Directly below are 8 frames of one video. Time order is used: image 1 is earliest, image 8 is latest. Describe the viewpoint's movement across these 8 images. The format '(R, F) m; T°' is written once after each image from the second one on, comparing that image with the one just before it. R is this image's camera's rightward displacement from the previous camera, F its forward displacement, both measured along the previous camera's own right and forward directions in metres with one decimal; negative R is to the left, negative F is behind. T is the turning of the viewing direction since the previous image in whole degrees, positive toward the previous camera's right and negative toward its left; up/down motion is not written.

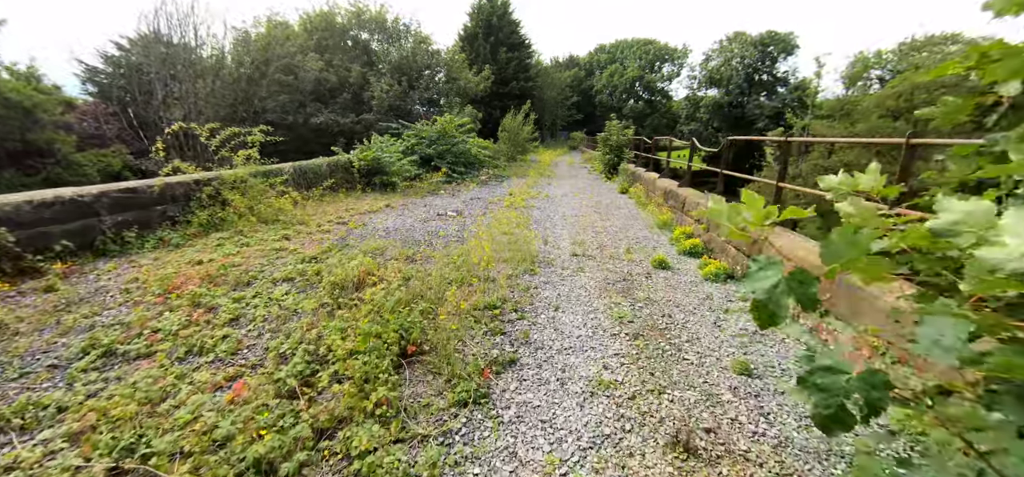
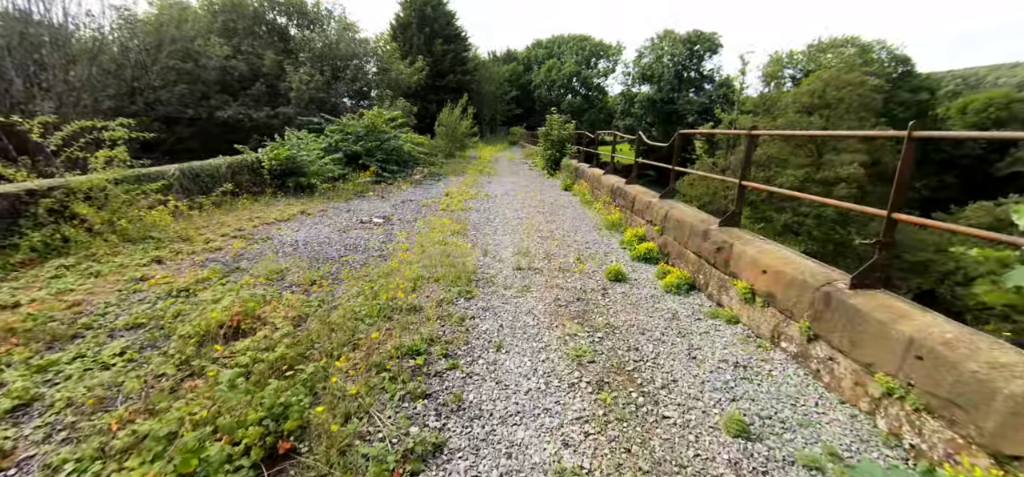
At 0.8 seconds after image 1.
(+0.1, +0.7) m; +7°
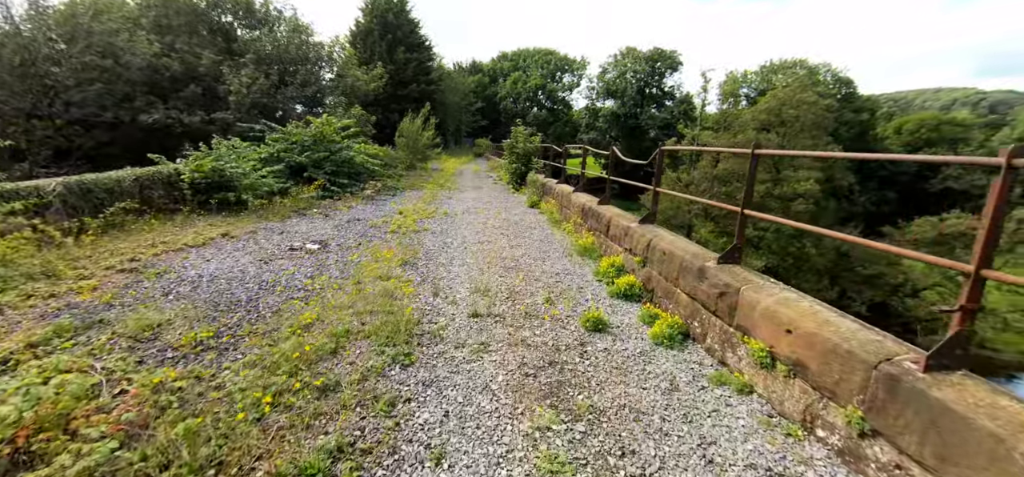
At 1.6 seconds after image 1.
(+0.1, +0.7) m; +5°
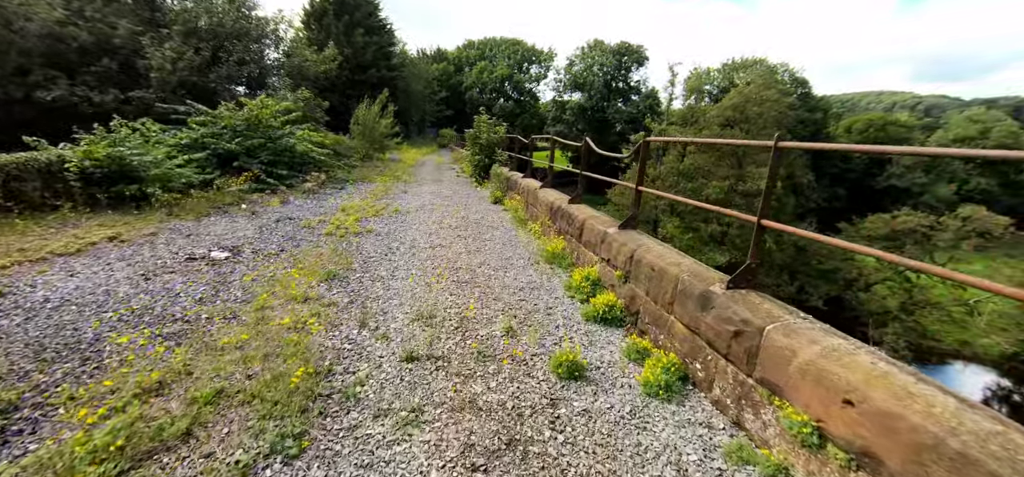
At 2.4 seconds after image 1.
(+0.1, +0.7) m; +4°
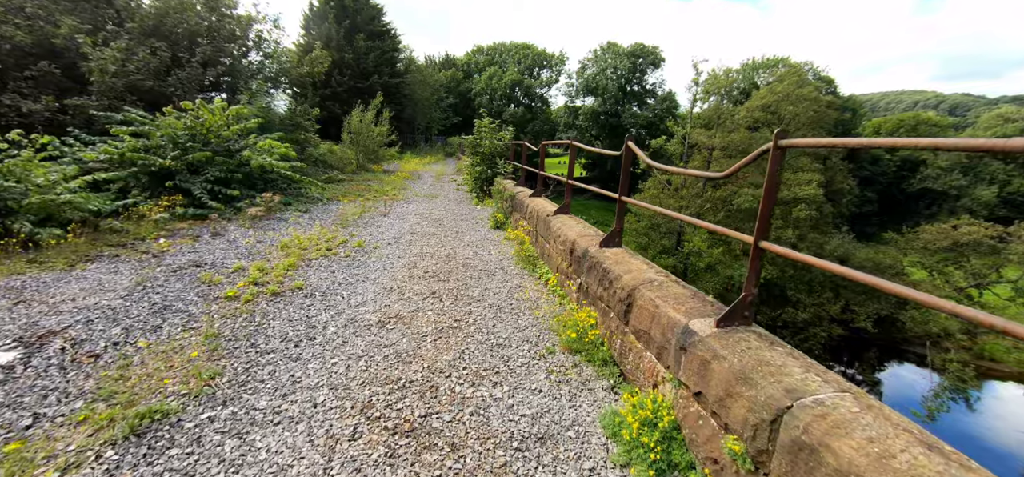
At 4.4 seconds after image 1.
(+0.1, +1.7) m; -2°
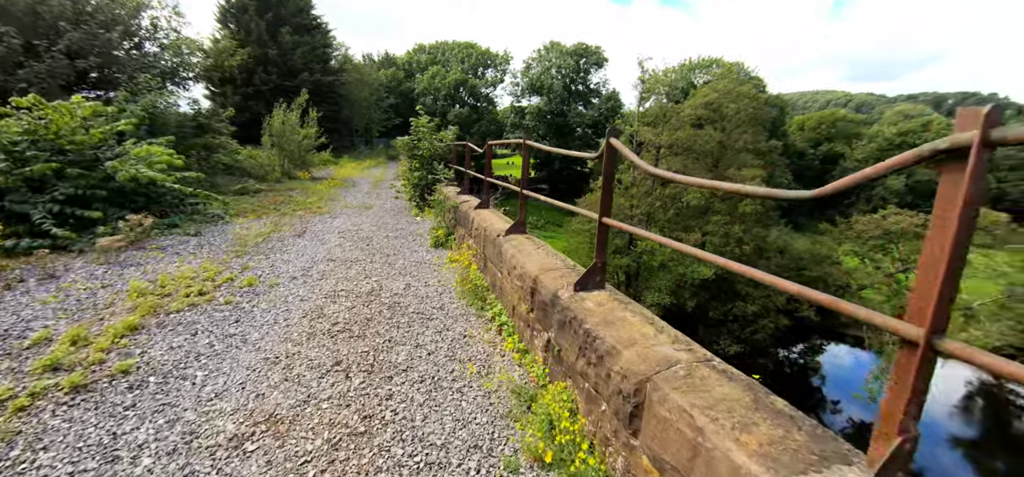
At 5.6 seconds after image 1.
(+0.1, +0.9) m; +6°
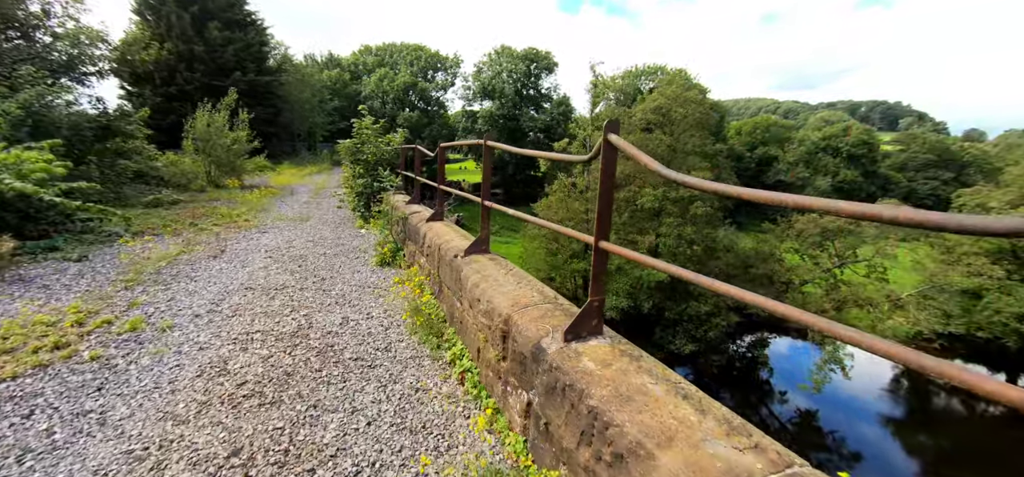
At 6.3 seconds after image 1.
(0.0, +0.6) m; +6°
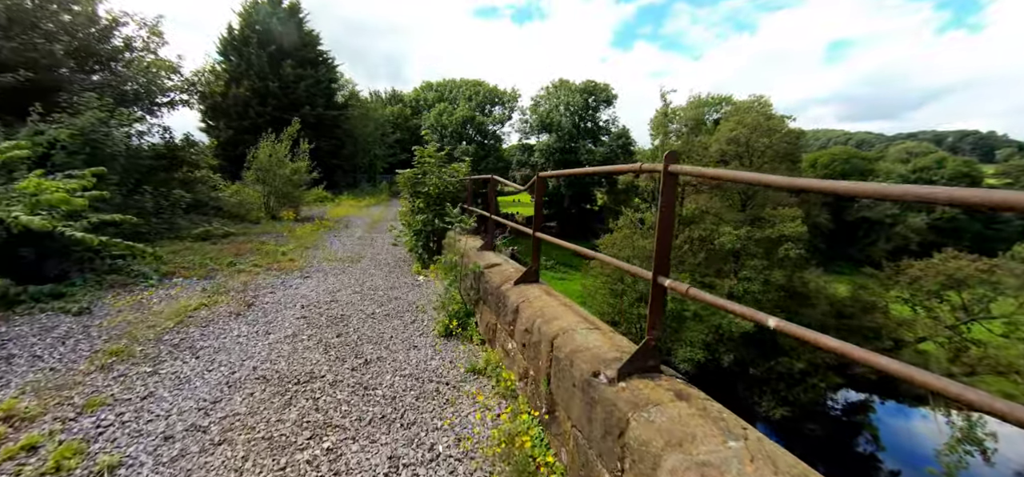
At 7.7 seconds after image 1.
(-0.5, +1.2) m; -7°
